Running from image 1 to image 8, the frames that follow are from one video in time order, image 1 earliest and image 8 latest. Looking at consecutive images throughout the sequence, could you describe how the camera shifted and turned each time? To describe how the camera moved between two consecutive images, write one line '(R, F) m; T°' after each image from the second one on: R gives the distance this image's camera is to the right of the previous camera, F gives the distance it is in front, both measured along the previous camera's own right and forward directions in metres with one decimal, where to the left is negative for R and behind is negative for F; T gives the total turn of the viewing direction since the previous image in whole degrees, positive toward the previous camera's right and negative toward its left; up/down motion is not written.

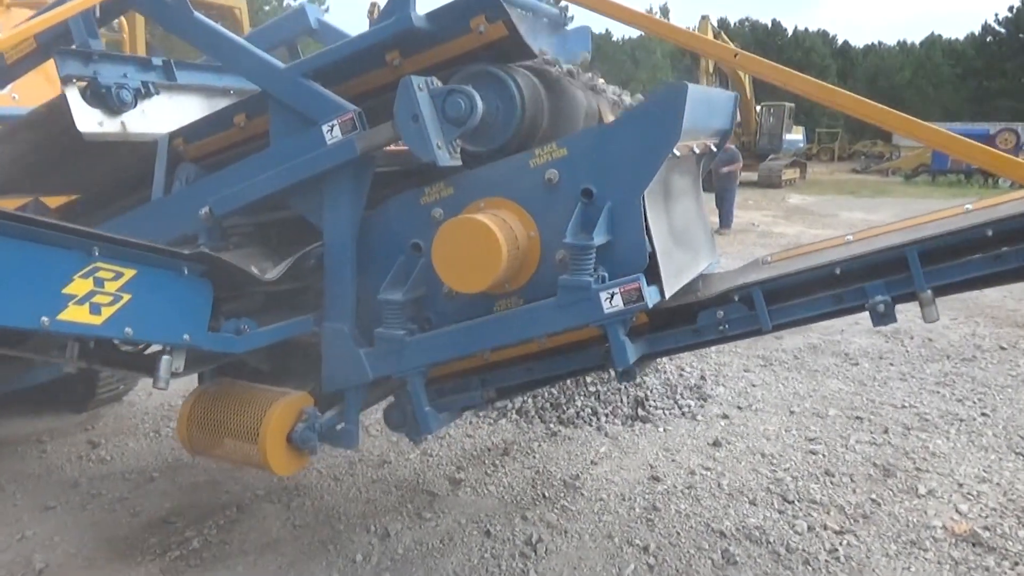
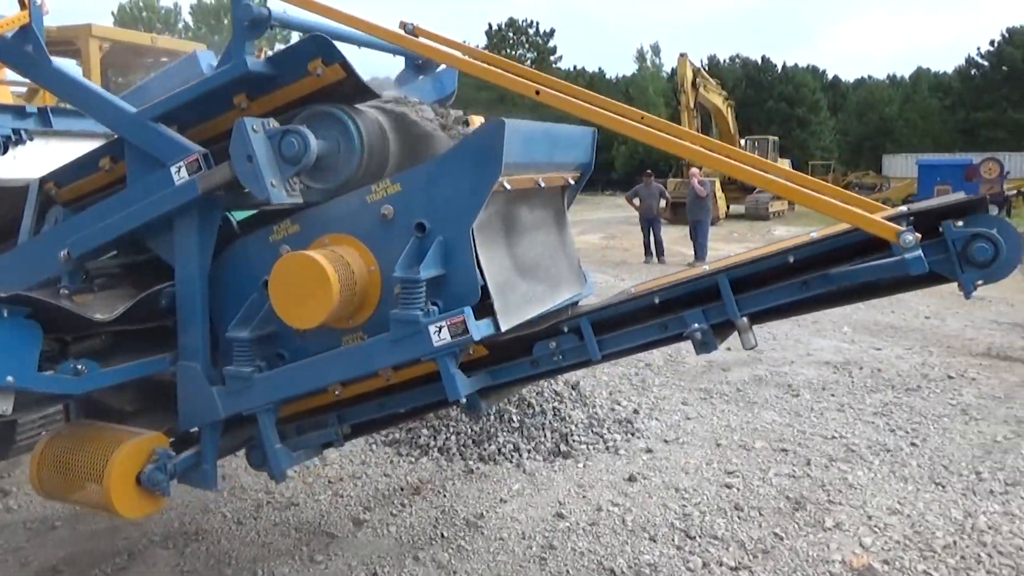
(+0.4, 0.0) m; 0°
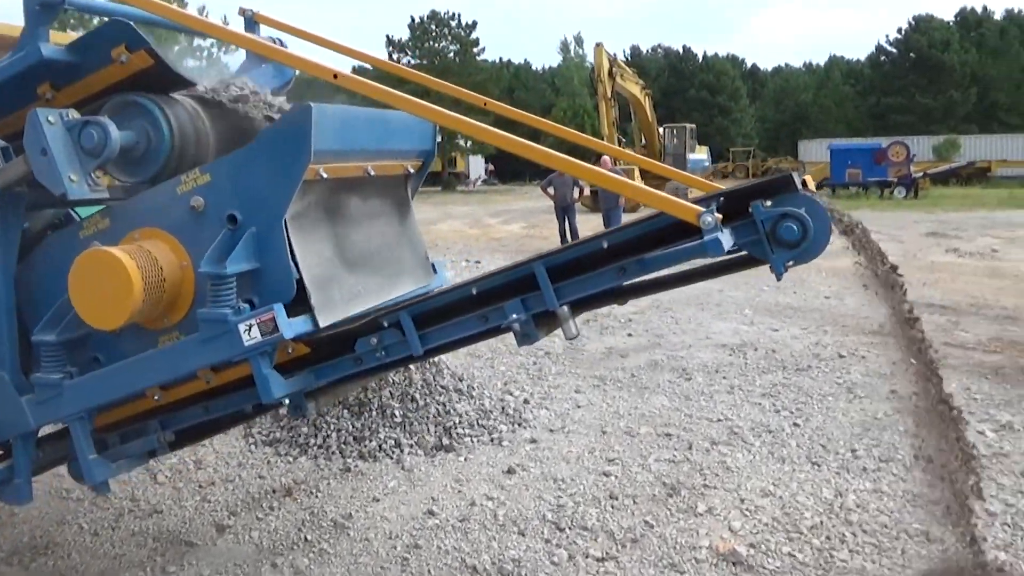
(+0.3, +0.1) m; +4°
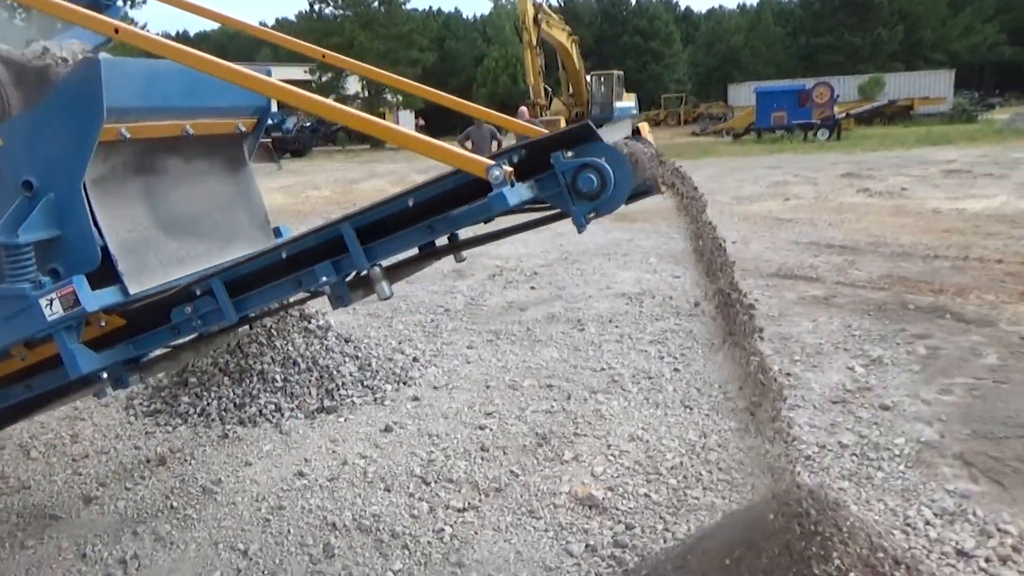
(+0.3, 0.0) m; +3°
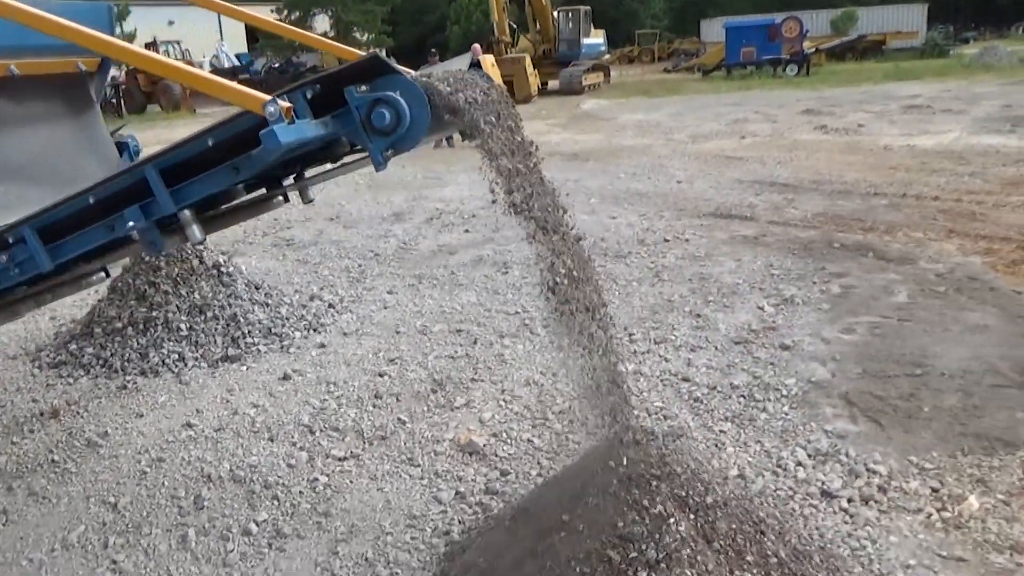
(+0.4, +0.1) m; +1°
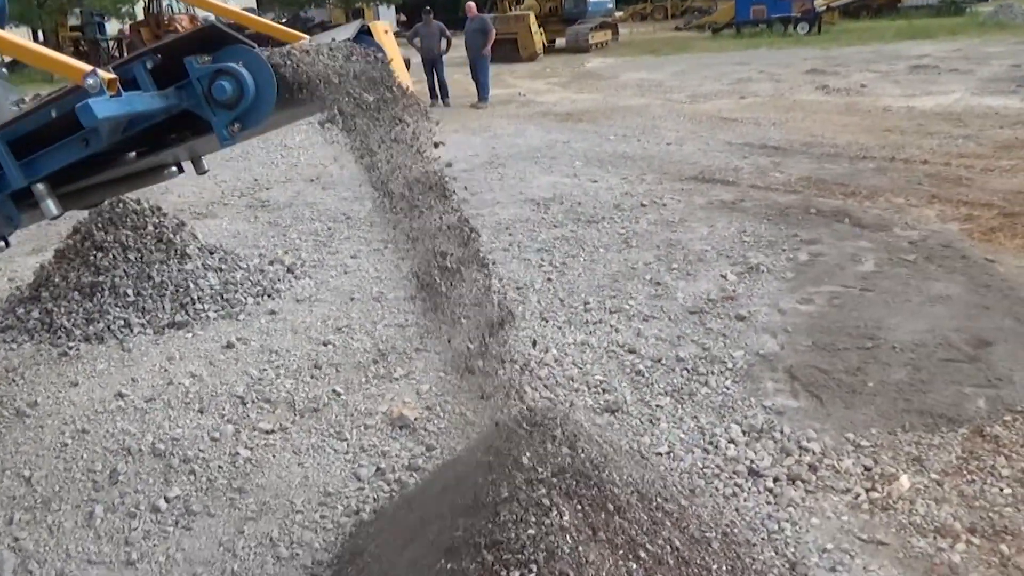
(+0.3, +0.1) m; -1°
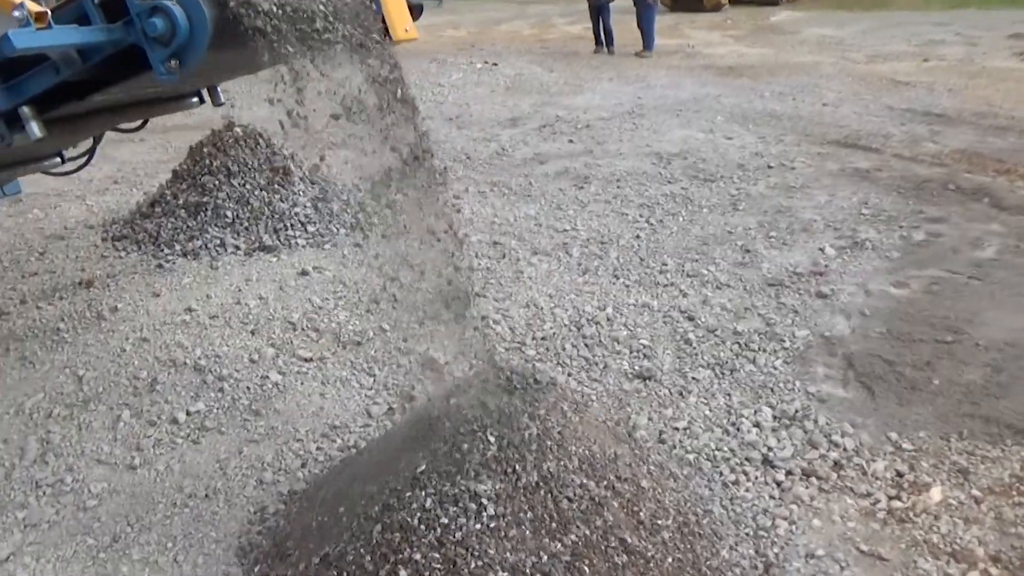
(+0.4, +0.1) m; -10°
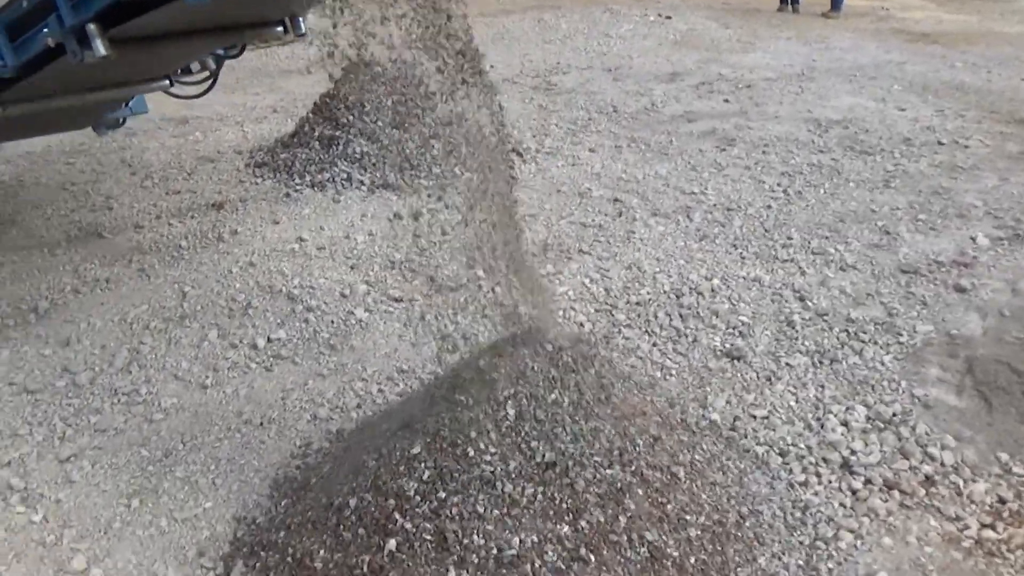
(+0.2, +0.1) m; -10°
